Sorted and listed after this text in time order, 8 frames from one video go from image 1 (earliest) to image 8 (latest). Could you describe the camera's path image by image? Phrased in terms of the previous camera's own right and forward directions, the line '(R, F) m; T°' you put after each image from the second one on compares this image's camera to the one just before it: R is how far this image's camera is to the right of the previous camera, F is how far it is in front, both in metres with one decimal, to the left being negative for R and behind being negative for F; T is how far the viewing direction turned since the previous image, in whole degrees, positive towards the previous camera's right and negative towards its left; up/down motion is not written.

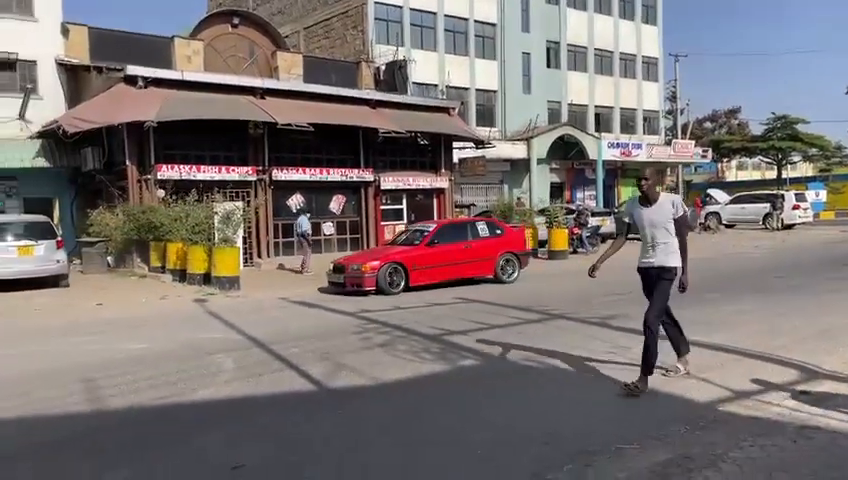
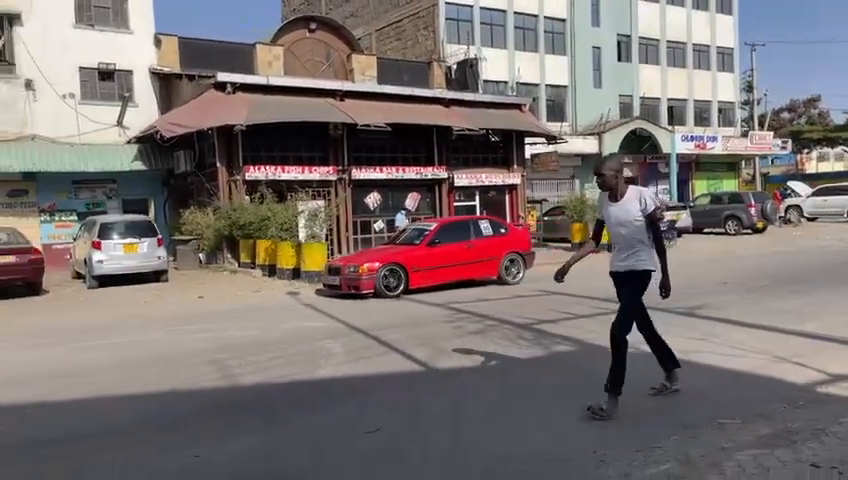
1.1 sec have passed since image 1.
(-0.3, -0.5) m; -5°
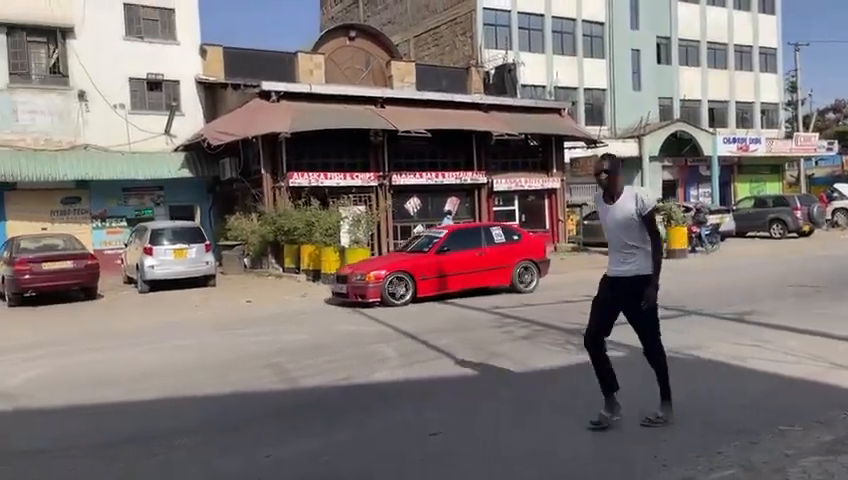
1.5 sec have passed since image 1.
(-0.2, -0.2) m; -3°
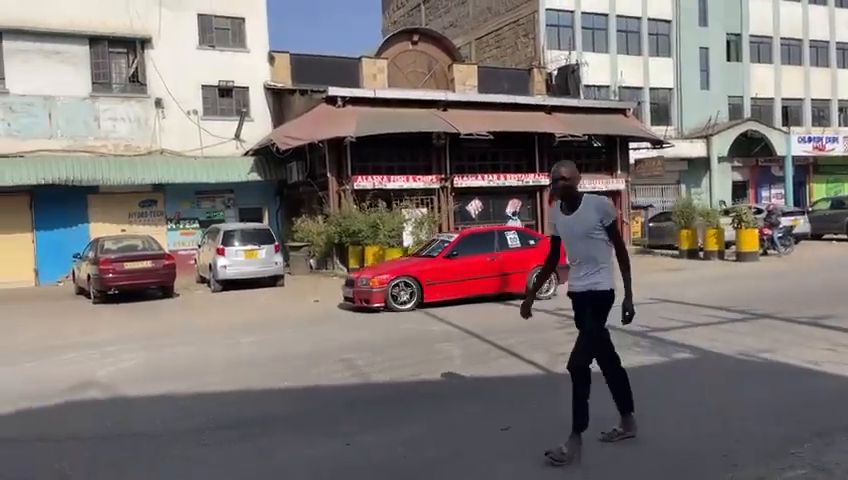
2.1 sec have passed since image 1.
(-0.1, -0.2) m; -5°
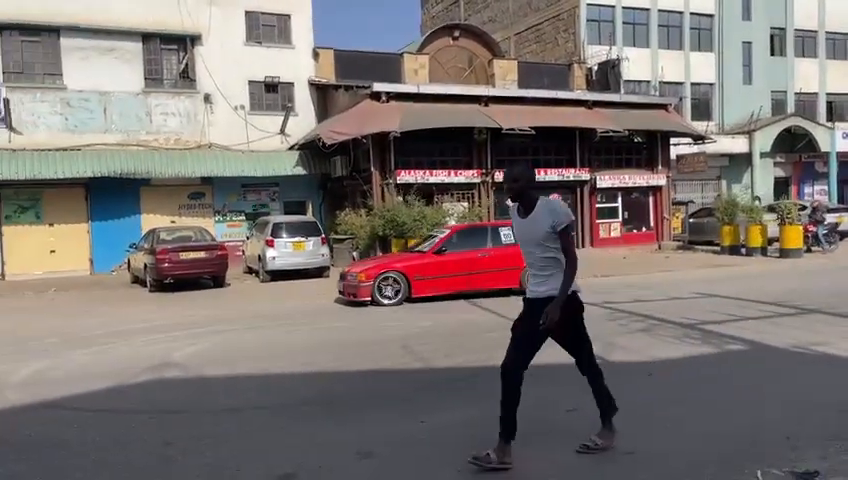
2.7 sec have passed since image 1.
(-0.3, -0.3) m; -3°
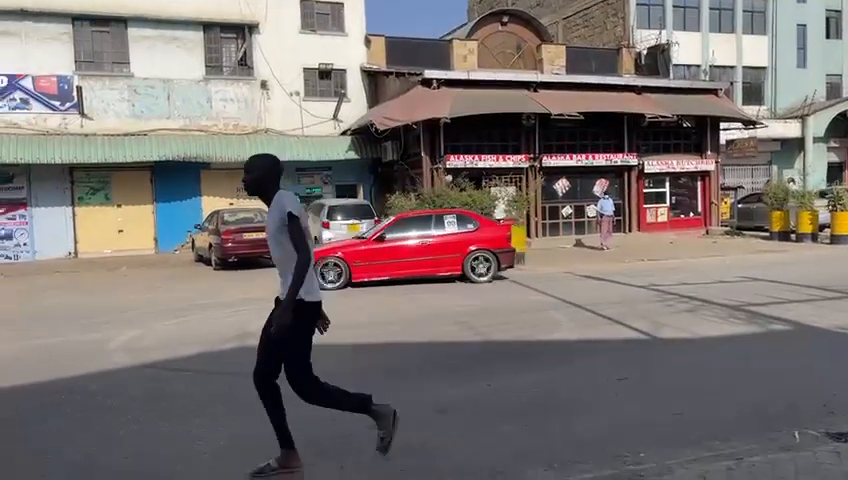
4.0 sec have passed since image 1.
(-0.2, -0.6) m; -3°
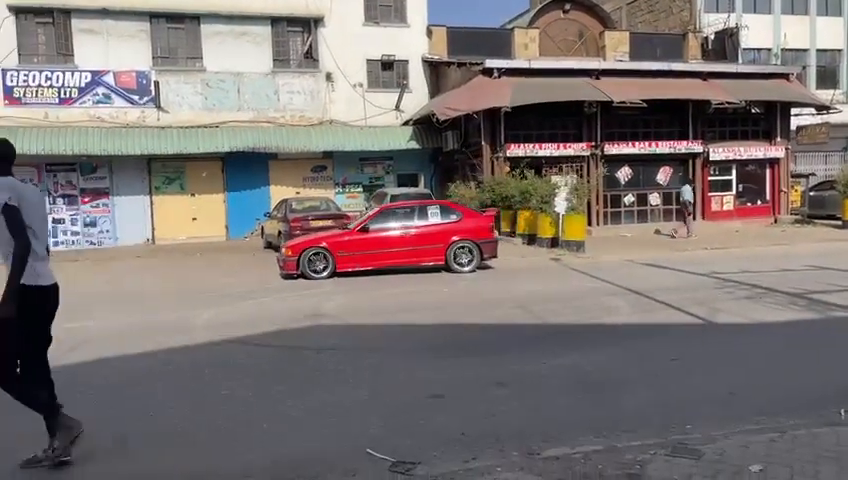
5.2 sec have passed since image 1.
(0.0, -0.4) m; -5°
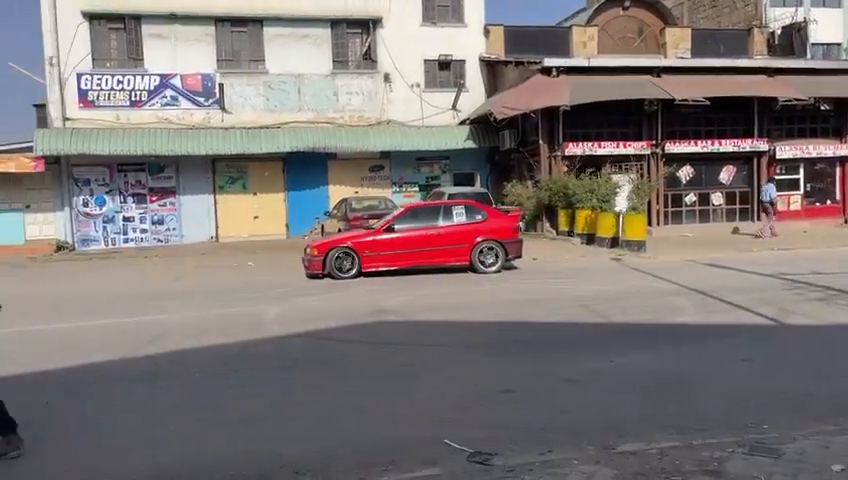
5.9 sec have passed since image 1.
(-0.2, -0.1) m; -4°
